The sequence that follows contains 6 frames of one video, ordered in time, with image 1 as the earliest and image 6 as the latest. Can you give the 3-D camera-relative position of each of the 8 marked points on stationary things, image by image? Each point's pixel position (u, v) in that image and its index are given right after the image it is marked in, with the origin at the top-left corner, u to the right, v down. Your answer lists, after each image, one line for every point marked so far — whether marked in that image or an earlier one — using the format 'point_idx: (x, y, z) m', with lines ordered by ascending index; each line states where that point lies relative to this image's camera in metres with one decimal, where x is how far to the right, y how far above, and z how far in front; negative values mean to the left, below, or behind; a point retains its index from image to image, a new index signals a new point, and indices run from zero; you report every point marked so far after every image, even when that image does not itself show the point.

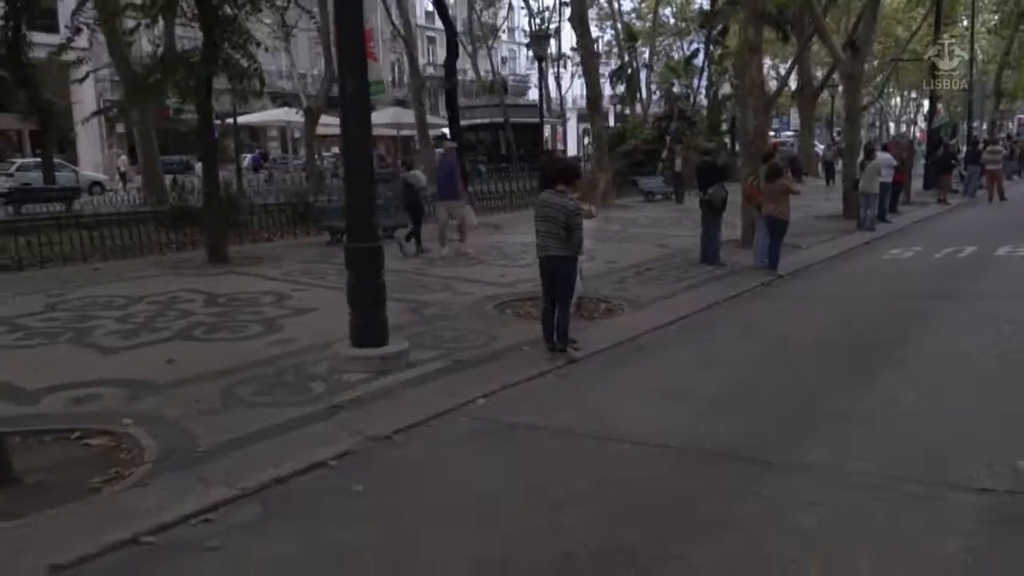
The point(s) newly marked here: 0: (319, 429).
0: (-1.6, -1.2, +7.2) m
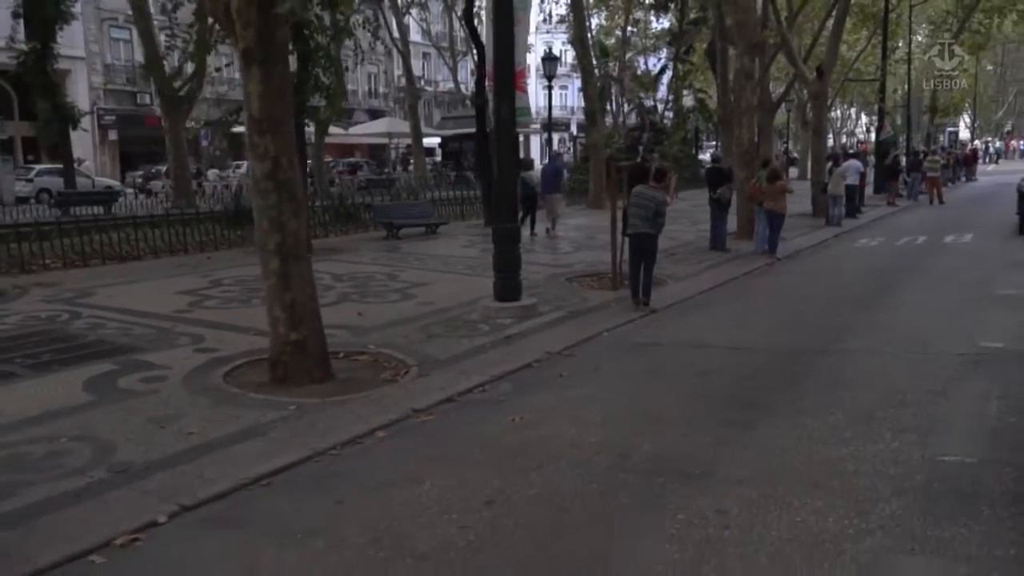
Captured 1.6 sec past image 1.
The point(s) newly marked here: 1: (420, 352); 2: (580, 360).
0: (-0.1, -0.7, +10.3) m
1: (-1.1, -0.8, +9.8) m
2: (+0.8, -0.8, +9.7) m
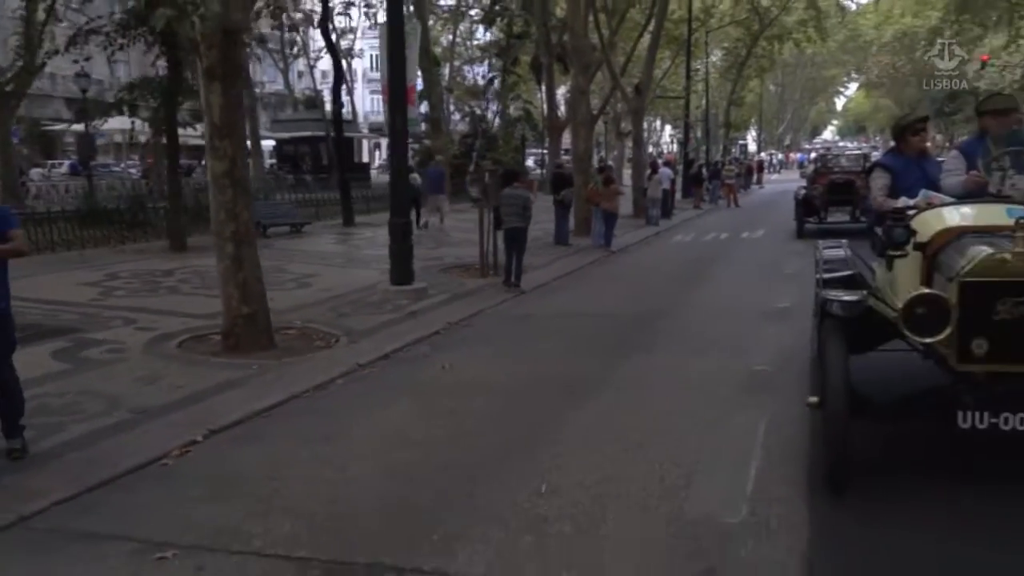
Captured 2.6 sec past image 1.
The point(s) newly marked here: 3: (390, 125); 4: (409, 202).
0: (-1.5, -0.5, +12.2) m
1: (-2.4, -0.5, +11.6) m
2: (-0.5, -0.6, +11.8) m
3: (-2.0, +2.7, +13.7) m
4: (-1.7, +1.4, +13.7) m
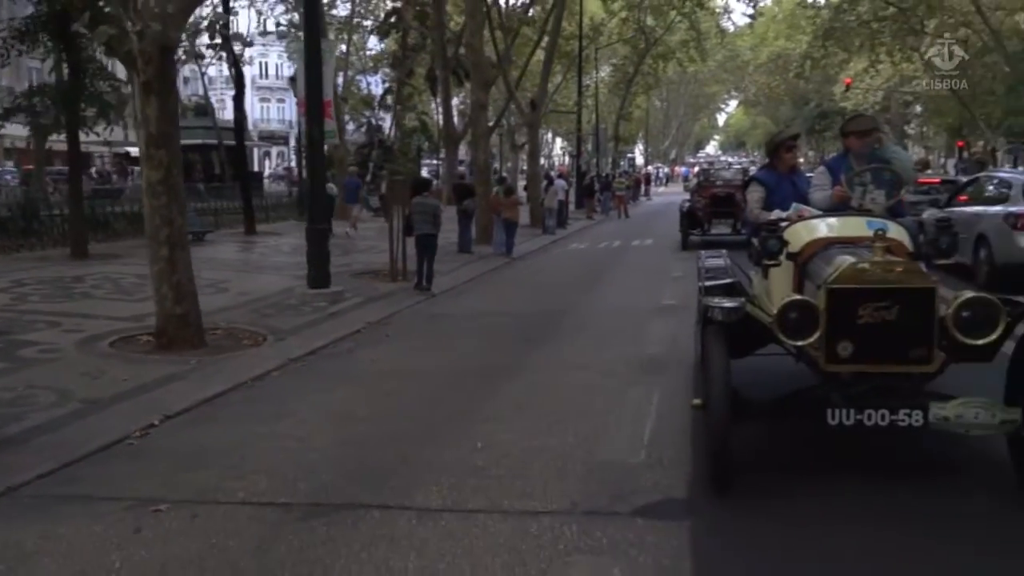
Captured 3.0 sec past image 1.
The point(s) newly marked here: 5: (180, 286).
0: (-2.8, -0.5, +13.0) m
1: (-3.7, -0.6, +12.3) m
2: (-1.8, -0.6, +12.7) m
3: (-3.6, +2.7, +14.4) m
4: (-3.3, +1.4, +14.5) m
5: (-4.3, 0.0, +10.7) m
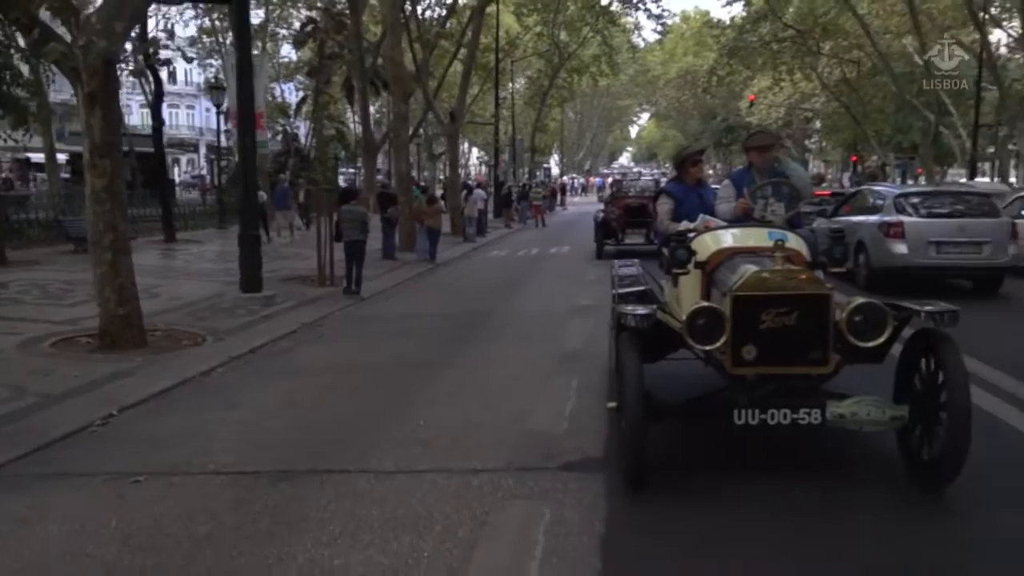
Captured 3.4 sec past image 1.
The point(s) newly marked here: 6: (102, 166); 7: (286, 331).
0: (-4.0, -0.6, +13.6) m
1: (-4.8, -0.6, +12.8) m
2: (-3.0, -0.6, +13.4) m
3: (-4.9, +2.6, +15.0) m
4: (-4.6, +1.3, +15.0) m
5: (-5.2, 0.0, +11.1) m
6: (-5.3, +1.6, +10.8) m
7: (-3.5, -0.7, +12.9) m
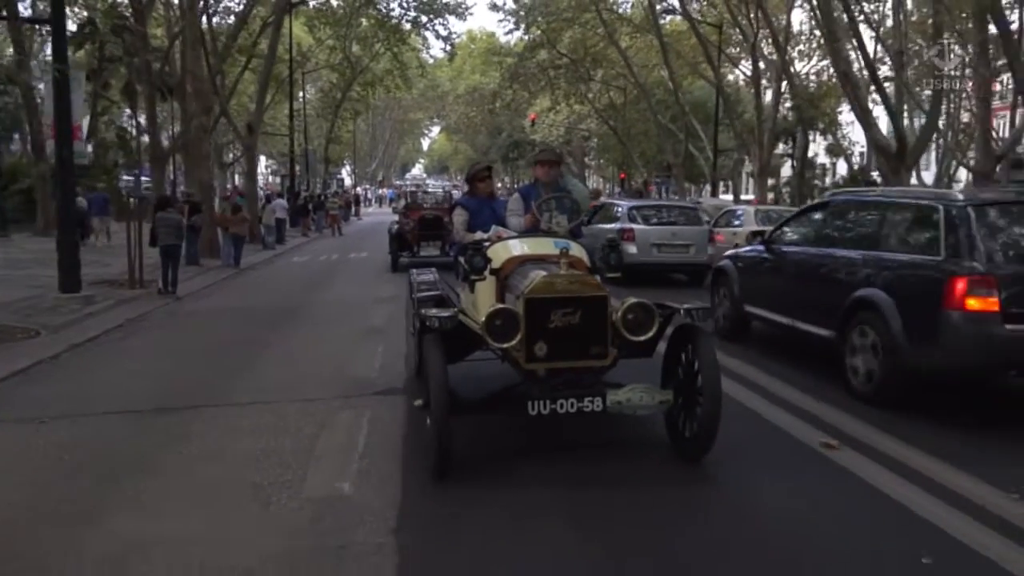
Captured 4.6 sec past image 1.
0: (-7.5, -0.6, +14.9) m
1: (-8.1, -0.6, +13.9) m
2: (-6.5, -0.6, +15.0) m
3: (-8.8, +2.6, +16.1) m
4: (-8.5, +1.3, +16.2) m
5: (-8.1, 0.0, +12.2) m
6: (-8.2, +1.6, +11.9) m
7: (-6.9, -0.7, +14.4) m
